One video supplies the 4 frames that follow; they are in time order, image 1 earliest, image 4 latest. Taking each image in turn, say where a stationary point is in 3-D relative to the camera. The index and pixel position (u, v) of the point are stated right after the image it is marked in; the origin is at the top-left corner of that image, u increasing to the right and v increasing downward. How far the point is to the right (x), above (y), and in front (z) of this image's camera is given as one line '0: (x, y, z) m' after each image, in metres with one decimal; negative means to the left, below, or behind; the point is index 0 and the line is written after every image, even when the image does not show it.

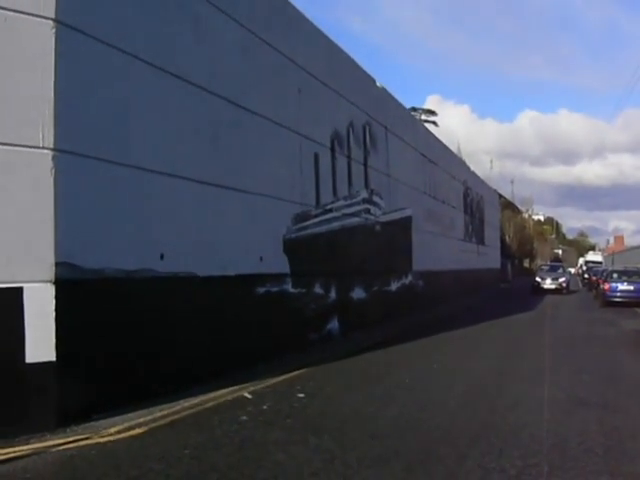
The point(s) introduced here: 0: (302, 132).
0: (-0.3, +2.1, +18.5) m
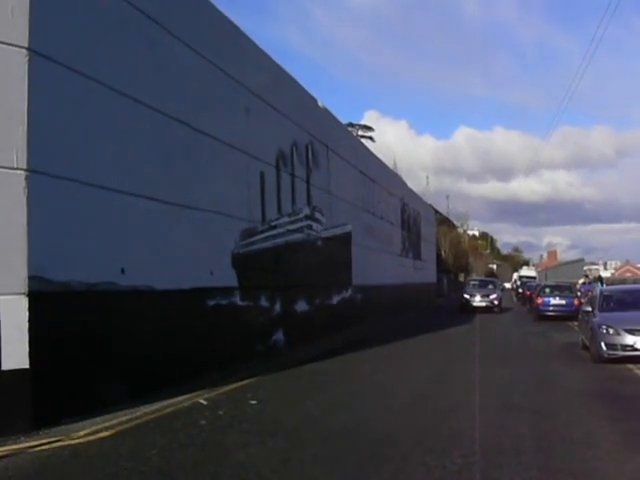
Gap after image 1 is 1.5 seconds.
0: (-1.4, +1.8, +19.3) m
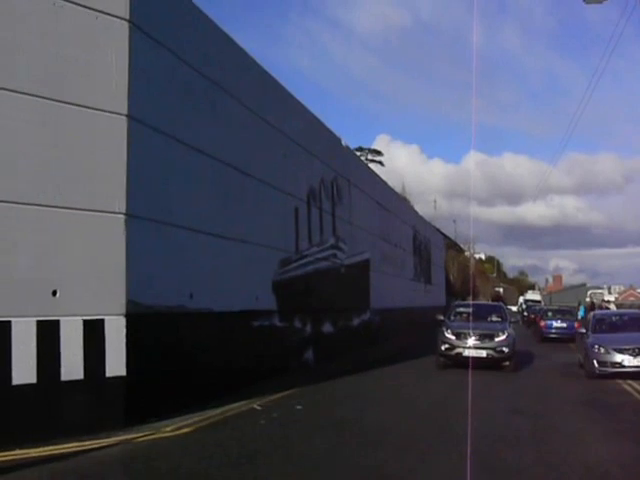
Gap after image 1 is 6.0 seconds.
0: (-0.8, +1.1, +21.8) m
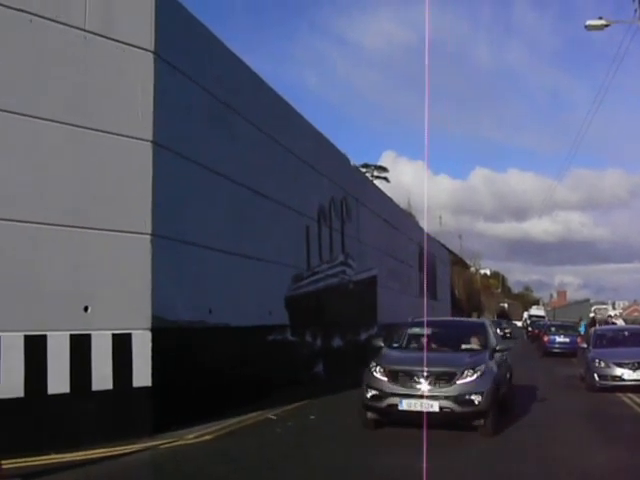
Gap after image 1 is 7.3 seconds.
0: (-0.5, +0.7, +22.7) m
